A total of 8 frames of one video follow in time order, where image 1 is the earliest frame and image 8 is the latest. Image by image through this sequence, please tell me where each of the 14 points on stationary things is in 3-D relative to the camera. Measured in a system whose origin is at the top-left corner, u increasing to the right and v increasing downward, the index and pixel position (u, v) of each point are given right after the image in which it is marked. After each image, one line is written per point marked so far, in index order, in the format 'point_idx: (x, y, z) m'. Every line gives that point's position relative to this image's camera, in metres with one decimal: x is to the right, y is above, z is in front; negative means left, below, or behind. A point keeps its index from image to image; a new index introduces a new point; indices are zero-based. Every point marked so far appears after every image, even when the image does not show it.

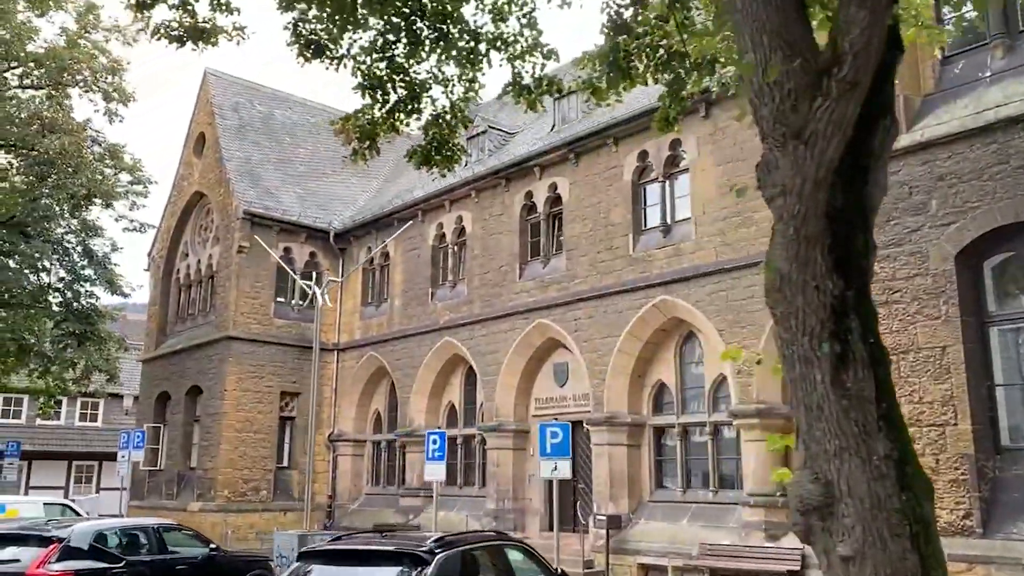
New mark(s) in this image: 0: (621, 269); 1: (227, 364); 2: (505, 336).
0: (+1.8, +0.3, +14.6) m
1: (-6.5, -1.7, +19.5) m
2: (-0.1, -1.0, +16.6) m
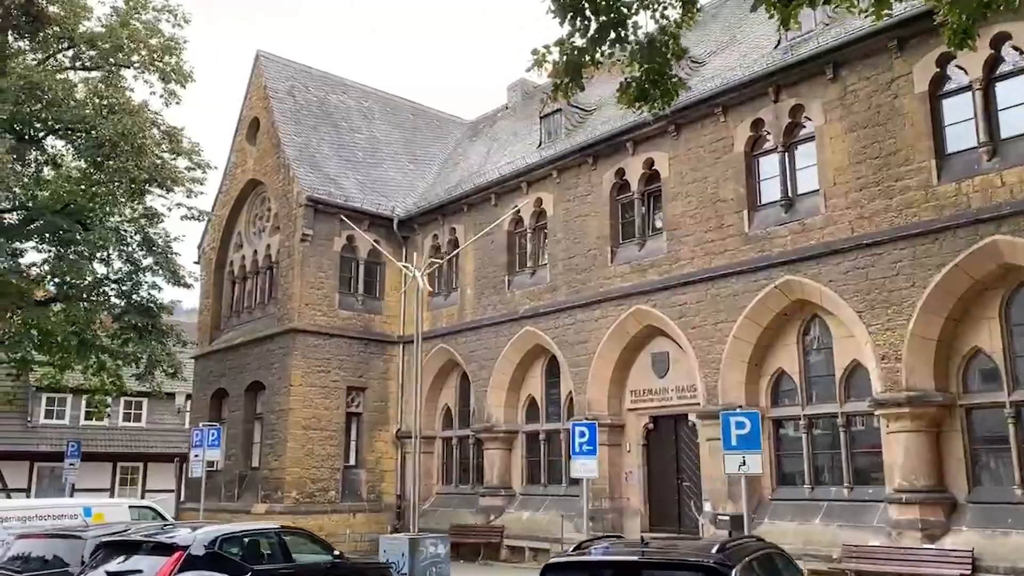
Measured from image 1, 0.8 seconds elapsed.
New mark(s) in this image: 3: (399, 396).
0: (+3.5, +0.6, +13.5) m
1: (-4.7, -1.5, +18.5) m
2: (+1.5, -0.7, +15.5) m
3: (-2.6, -2.5, +20.0) m
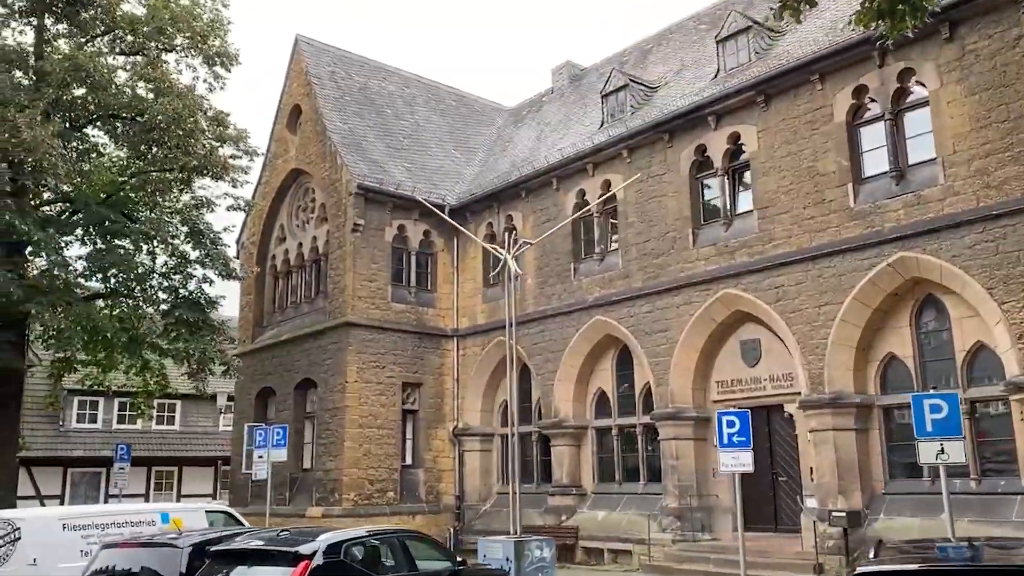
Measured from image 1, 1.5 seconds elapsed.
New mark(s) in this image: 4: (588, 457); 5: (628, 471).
0: (+4.8, +0.9, +12.6) m
1: (-3.4, -1.4, +17.7) m
2: (+2.8, -0.4, +14.6) m
3: (-1.3, -2.3, +19.1) m
4: (+1.5, -3.3, +16.6) m
5: (+2.2, -3.4, +16.0) m
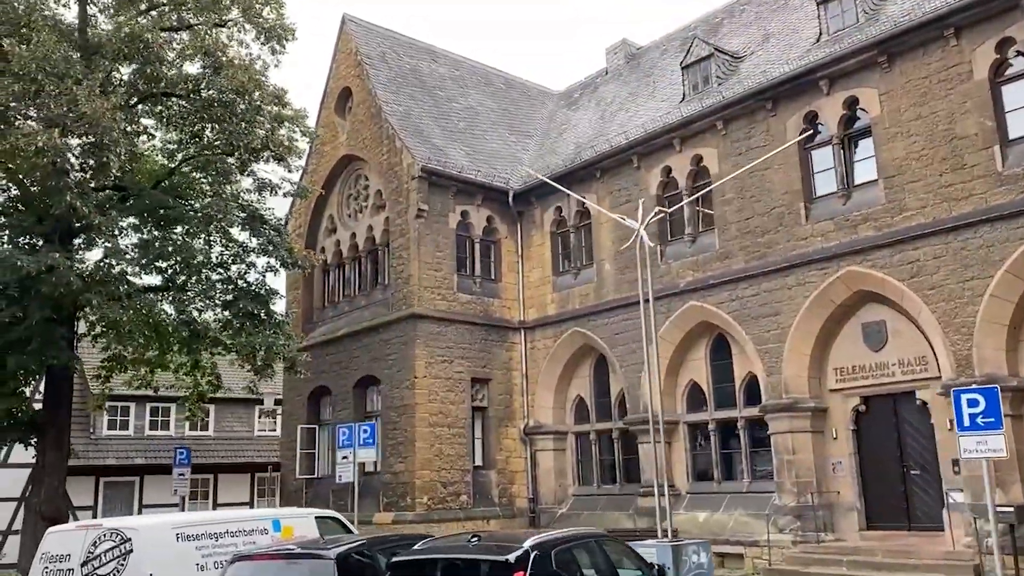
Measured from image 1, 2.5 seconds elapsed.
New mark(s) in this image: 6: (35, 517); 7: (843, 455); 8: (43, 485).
0: (+6.3, +1.3, +11.4) m
1: (-1.9, -1.2, +16.5) m
2: (+4.4, -0.1, +13.5) m
3: (+0.3, -2.1, +17.9) m
4: (+3.0, -3.0, +15.4) m
5: (+3.7, -3.1, +14.8) m
6: (-7.7, -3.7, +13.9) m
7: (+5.1, -2.6, +13.2) m
8: (-7.6, -3.2, +14.0) m
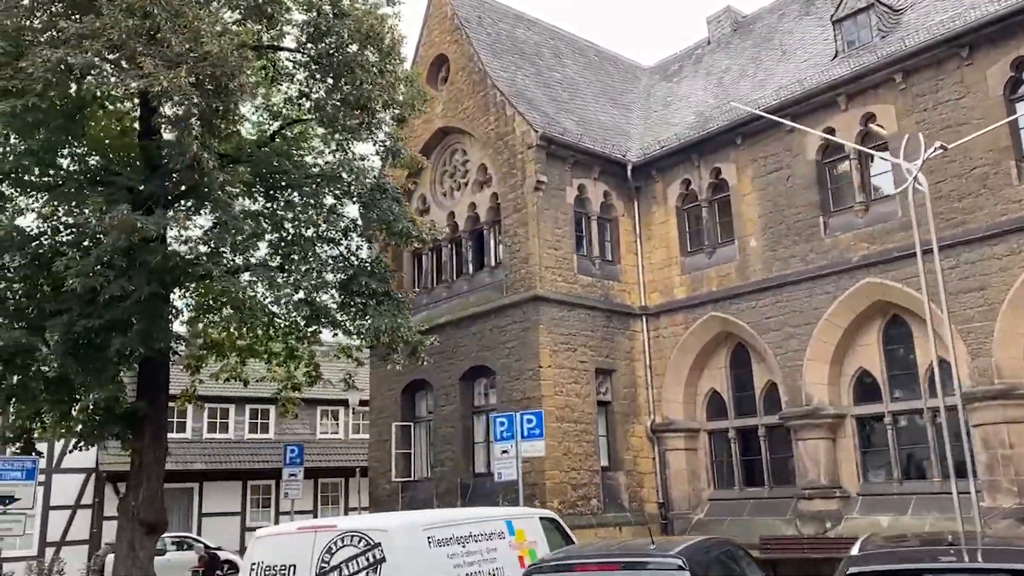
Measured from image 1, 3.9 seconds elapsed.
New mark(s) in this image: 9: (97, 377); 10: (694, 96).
0: (+8.6, +1.7, +9.8) m
1: (+0.4, -0.8, +14.8) m
2: (+6.7, +0.3, +11.8) m
3: (+2.6, -1.7, +16.2) m
4: (+5.4, -2.6, +13.7) m
5: (+6.1, -2.7, +13.1) m
6: (-5.4, -3.3, +12.2) m
7: (+7.4, -2.1, +11.5) m
8: (-5.3, -2.8, +12.3) m
9: (-5.5, -1.2, +11.5) m
10: (+3.9, +4.1, +18.7) m
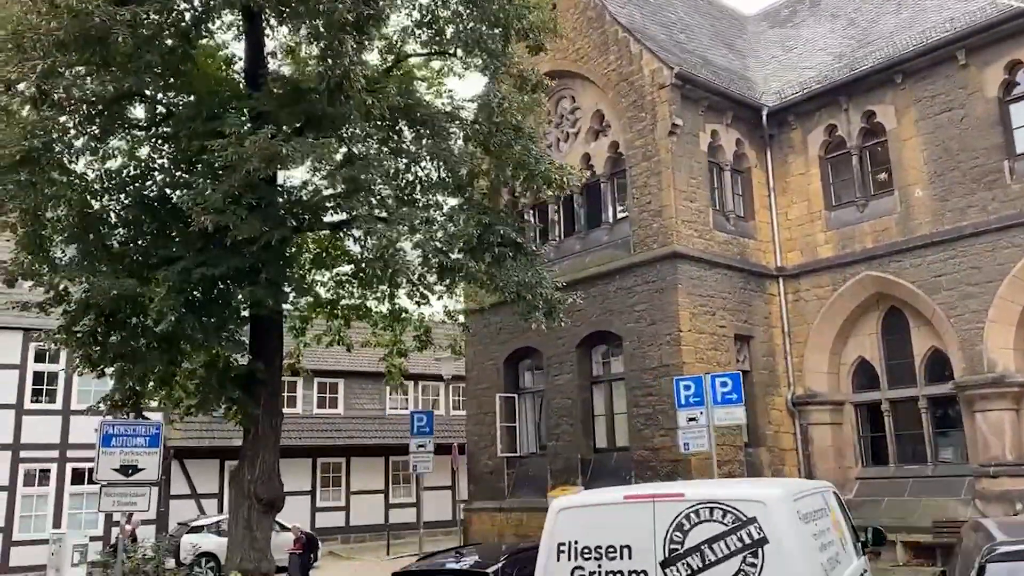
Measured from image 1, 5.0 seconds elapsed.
0: (+10.6, +2.3, +8.1) m
1: (+2.5, -0.1, +13.3) m
2: (+8.7, +0.9, +10.2) m
3: (+4.7, -1.0, +14.7) m
4: (+7.4, -1.9, +12.2) m
5: (+8.1, -2.0, +11.6) m
6: (-3.3, -2.7, +10.8) m
7: (+9.5, -1.5, +9.9) m
8: (-3.2, -2.2, +10.9) m
9: (-3.5, -0.5, +10.1) m
10: (+6.1, +4.9, +17.1) m
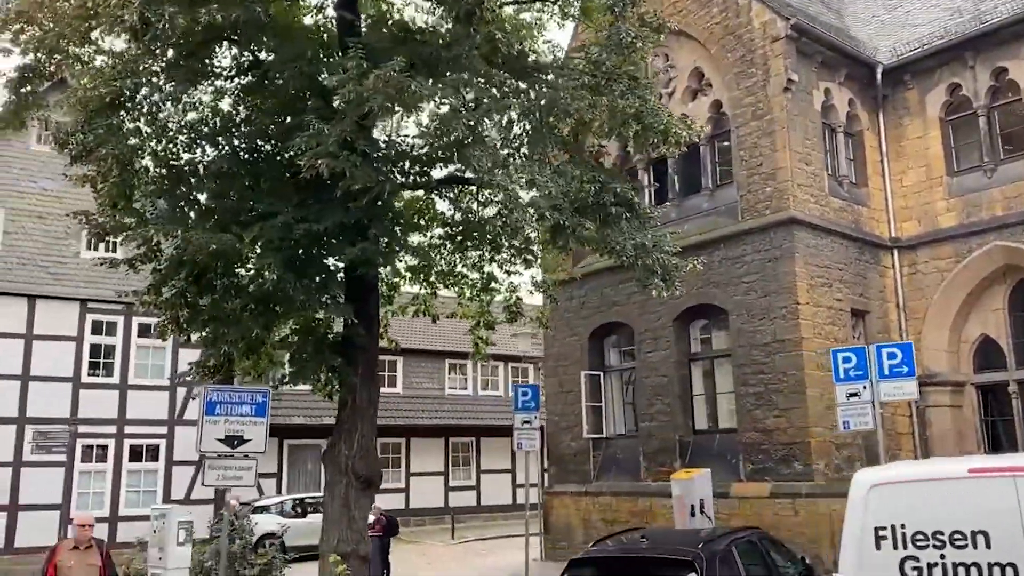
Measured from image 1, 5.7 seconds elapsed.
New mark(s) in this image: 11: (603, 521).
0: (+12.0, +2.6, +6.9) m
1: (+4.0, +0.3, +12.3) m
2: (+10.1, +1.3, +9.0) m
3: (+6.2, -0.6, +13.6) m
4: (+8.9, -1.5, +11.1) m
5: (+9.5, -1.7, +10.4) m
6: (-1.9, -2.2, +10.0) m
7: (+10.8, -1.2, +8.8) m
8: (-1.8, -1.7, +10.1) m
9: (-2.1, -0.1, +9.2) m
10: (+7.7, +5.4, +15.9) m
11: (+1.5, -3.9, +14.3) m
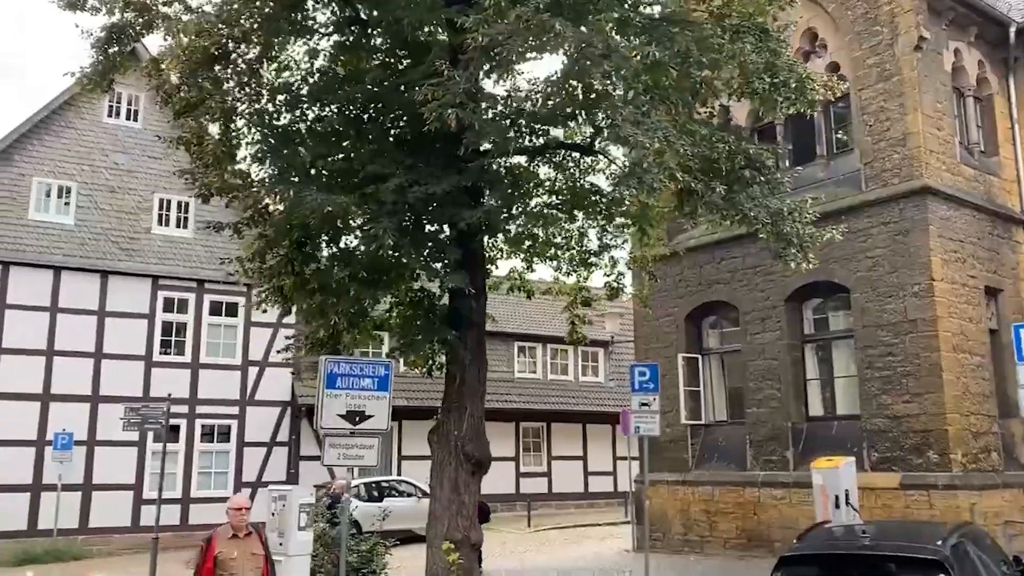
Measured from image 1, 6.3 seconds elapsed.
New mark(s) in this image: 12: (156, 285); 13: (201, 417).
0: (+13.2, +2.8, +5.5) m
1: (+5.4, +0.7, +11.3) m
2: (+11.4, +1.5, +7.8) m
3: (+7.7, -0.3, +12.6) m
4: (+10.2, -1.3, +9.9) m
5: (+10.9, -1.4, +9.3) m
6: (-0.6, -1.9, +9.3) m
7: (+12.1, -1.0, +7.5) m
8: (-0.5, -1.4, +9.4) m
9: (-0.8, +0.3, +8.5) m
10: (+9.3, +5.7, +14.7) m
11: (+3.0, -3.5, +13.5) m
12: (-7.4, +0.1, +18.0) m
13: (-6.5, -2.7, +18.1) m
